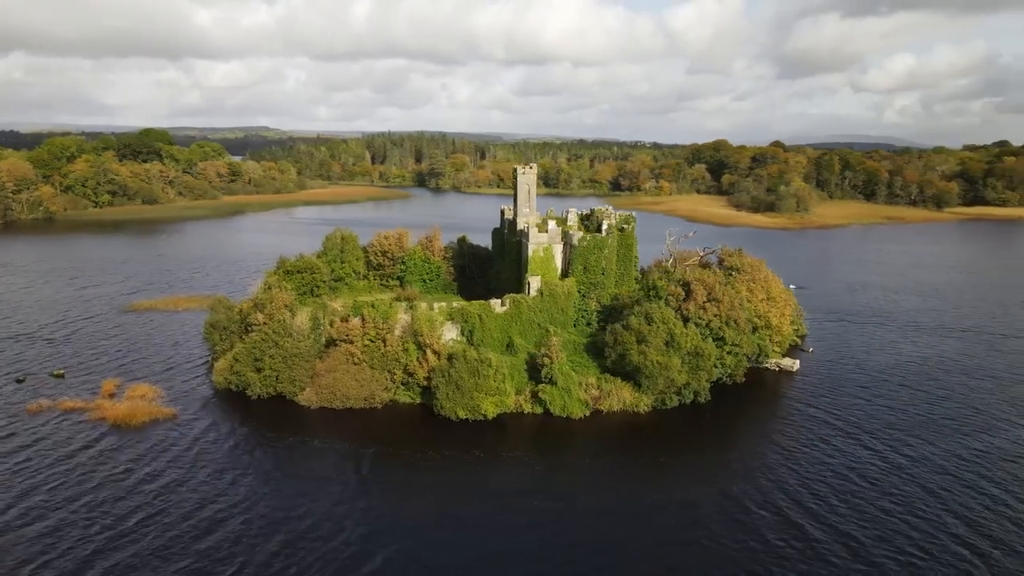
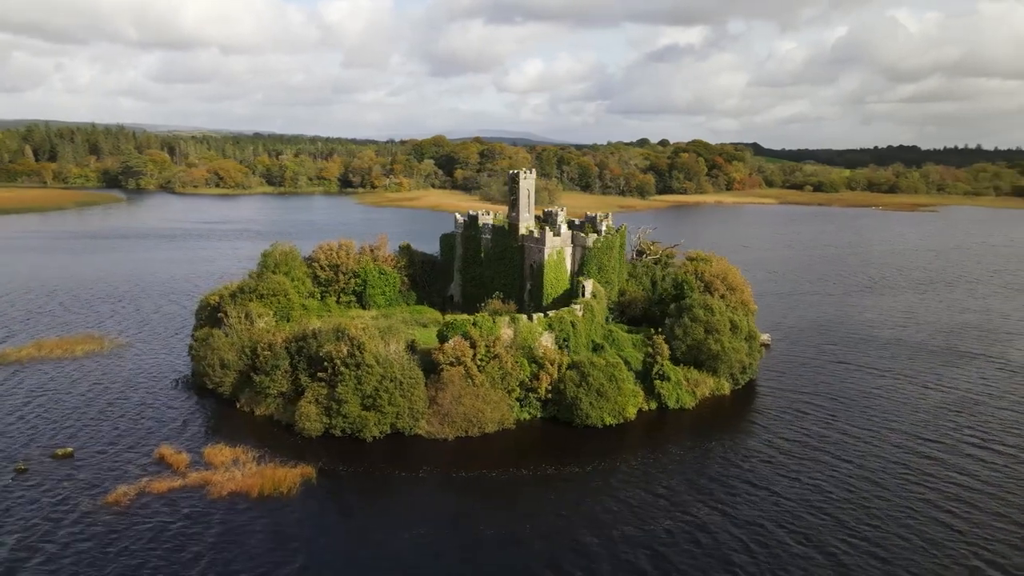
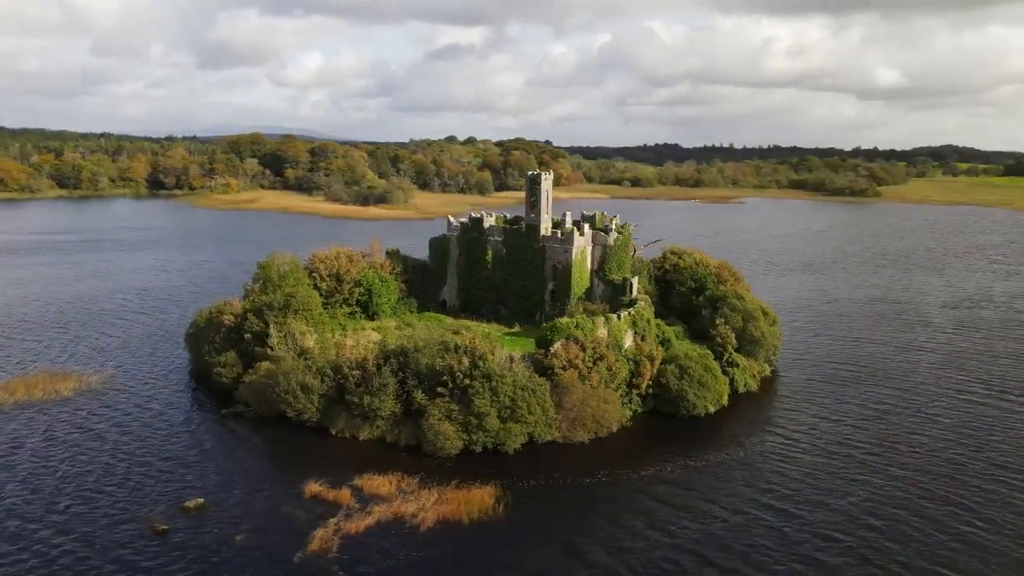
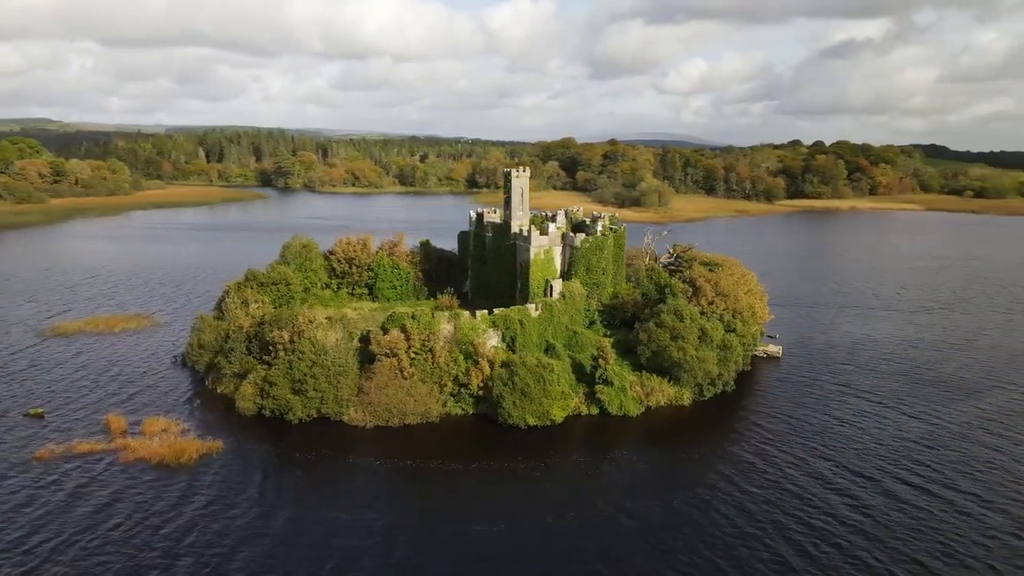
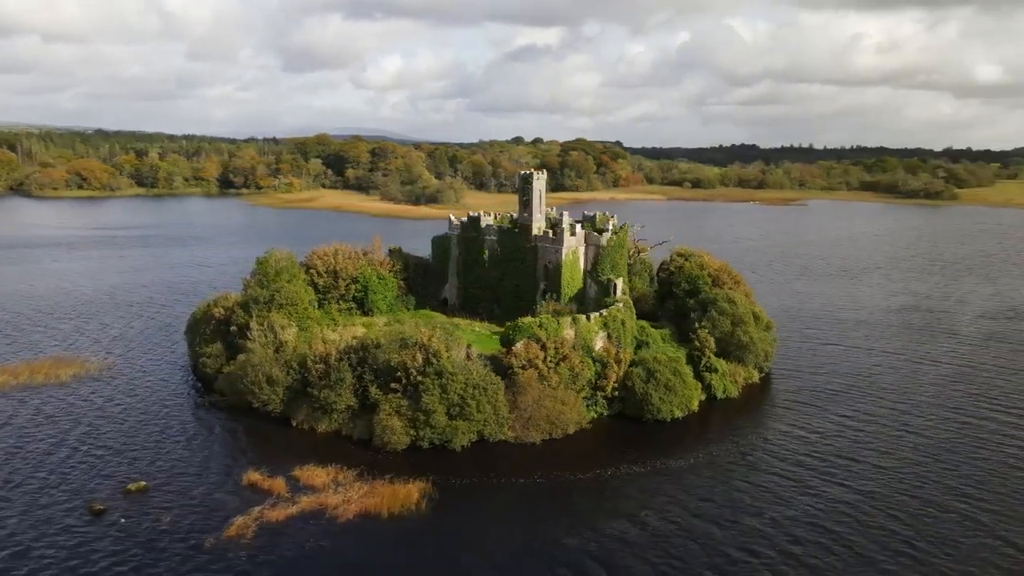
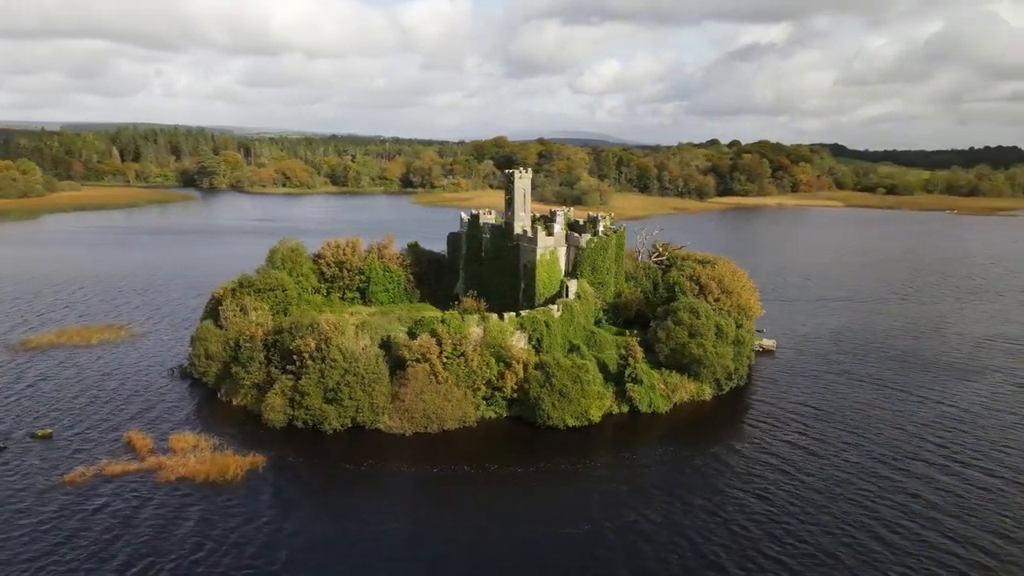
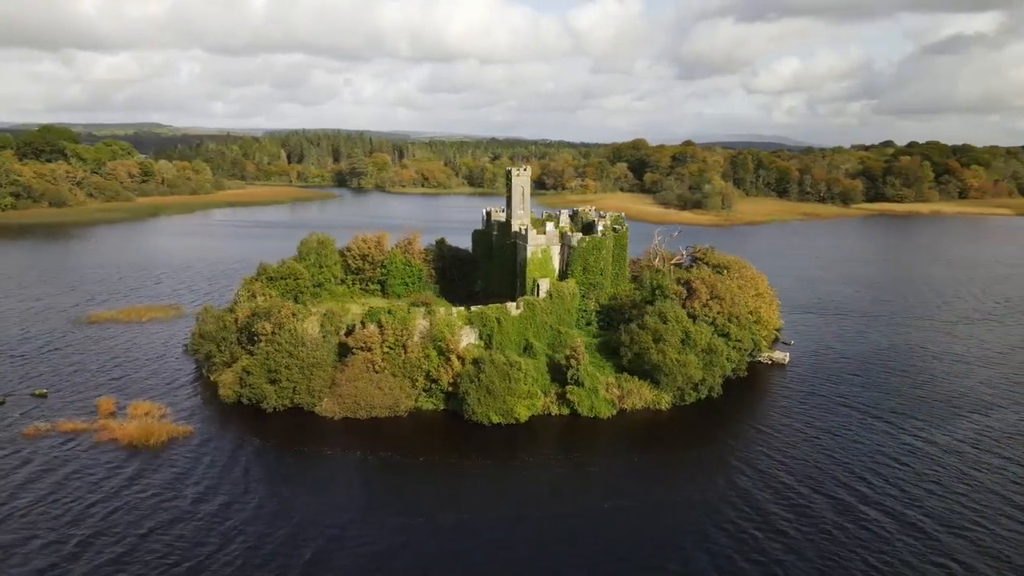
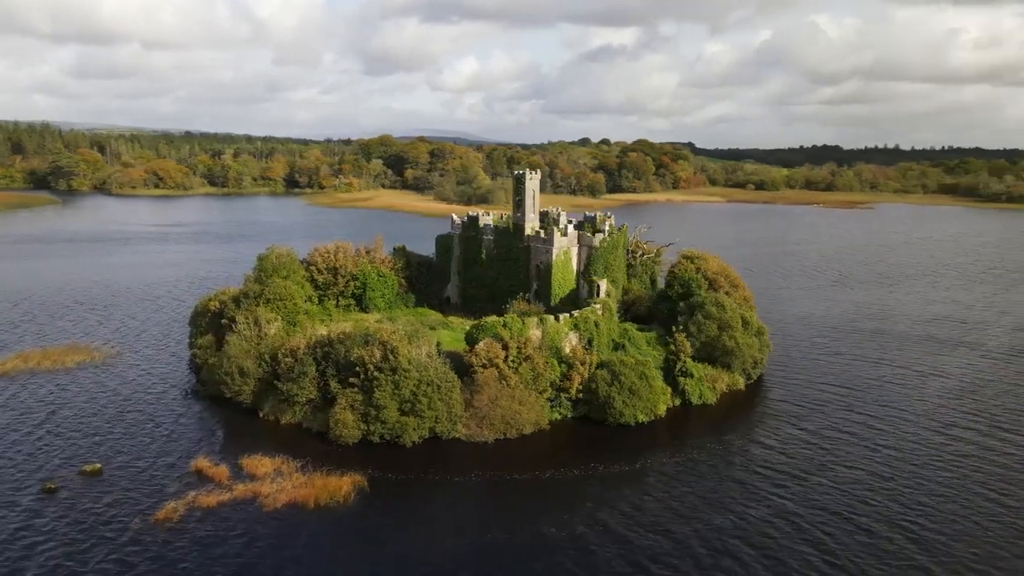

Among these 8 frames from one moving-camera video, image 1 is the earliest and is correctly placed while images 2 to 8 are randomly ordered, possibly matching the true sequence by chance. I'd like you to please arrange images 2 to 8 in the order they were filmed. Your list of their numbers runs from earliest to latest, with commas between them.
7, 4, 6, 2, 8, 5, 3
